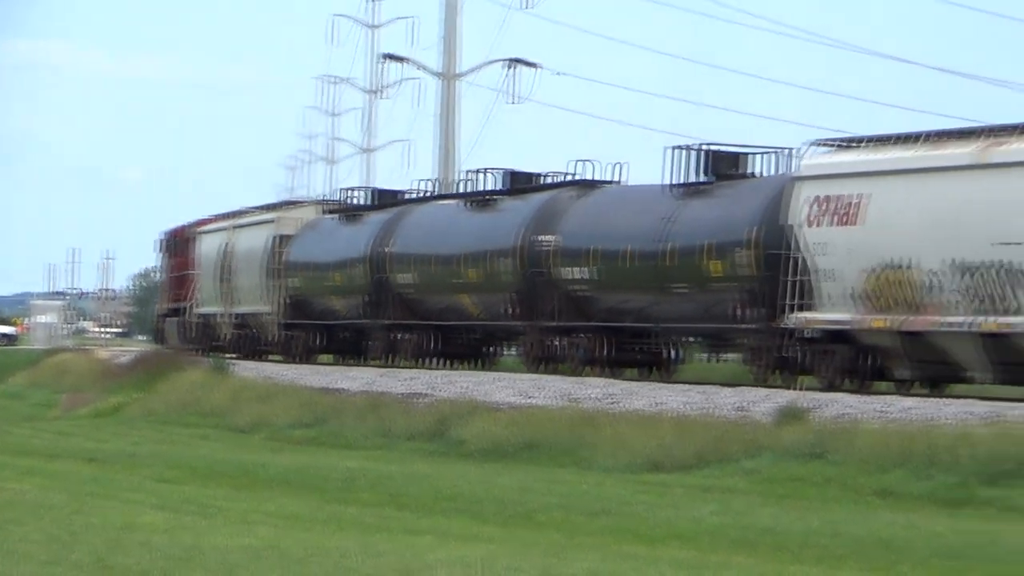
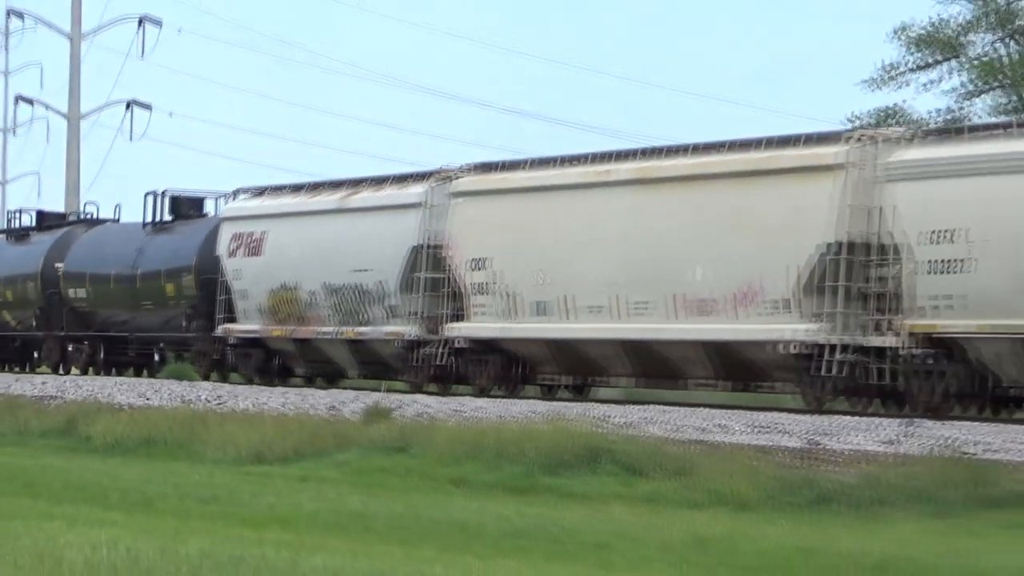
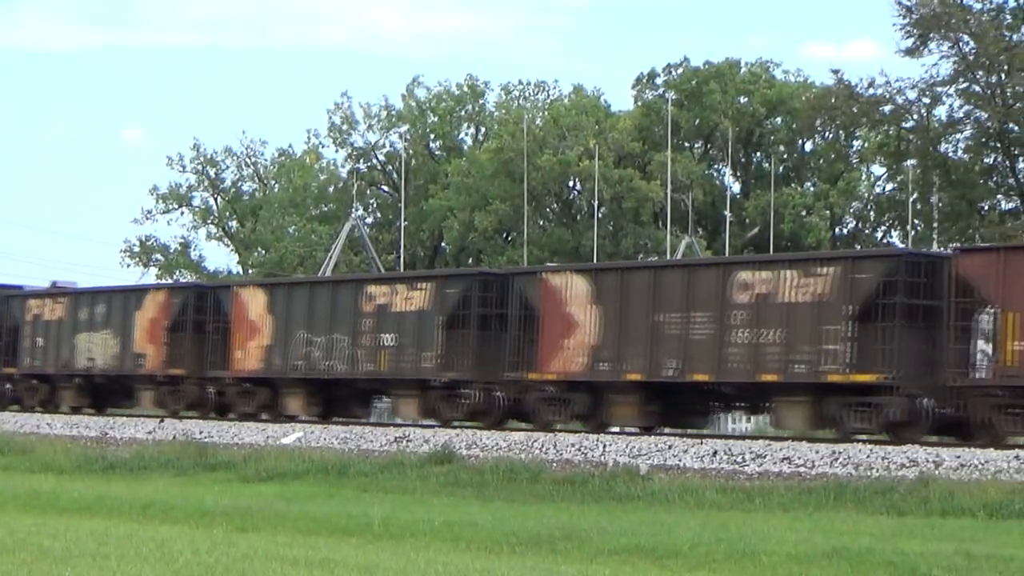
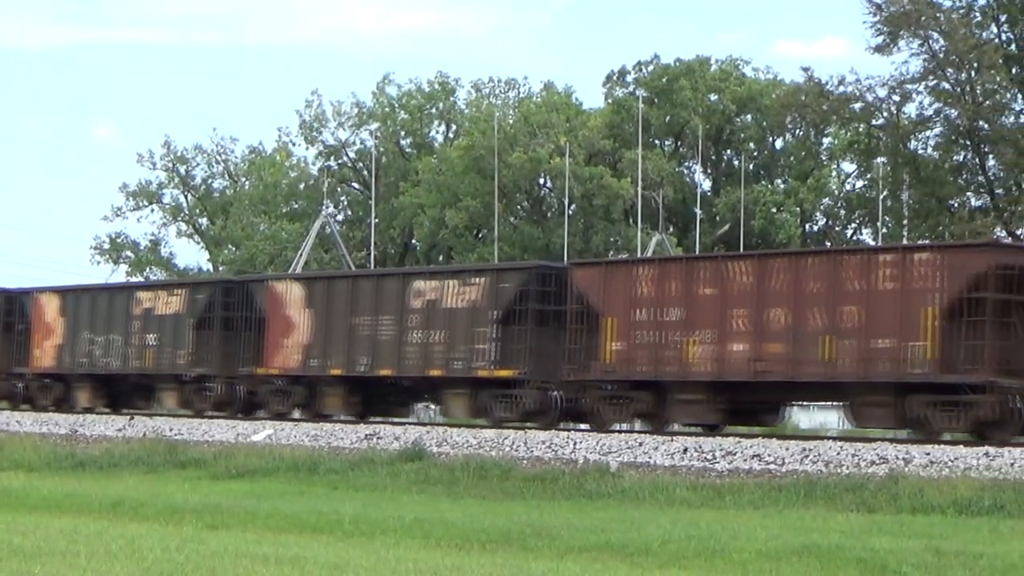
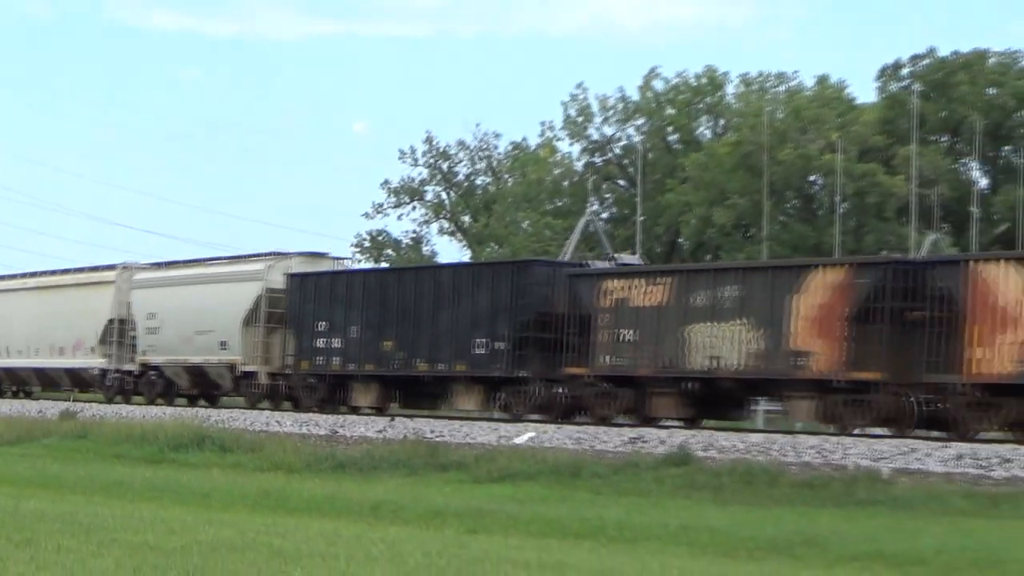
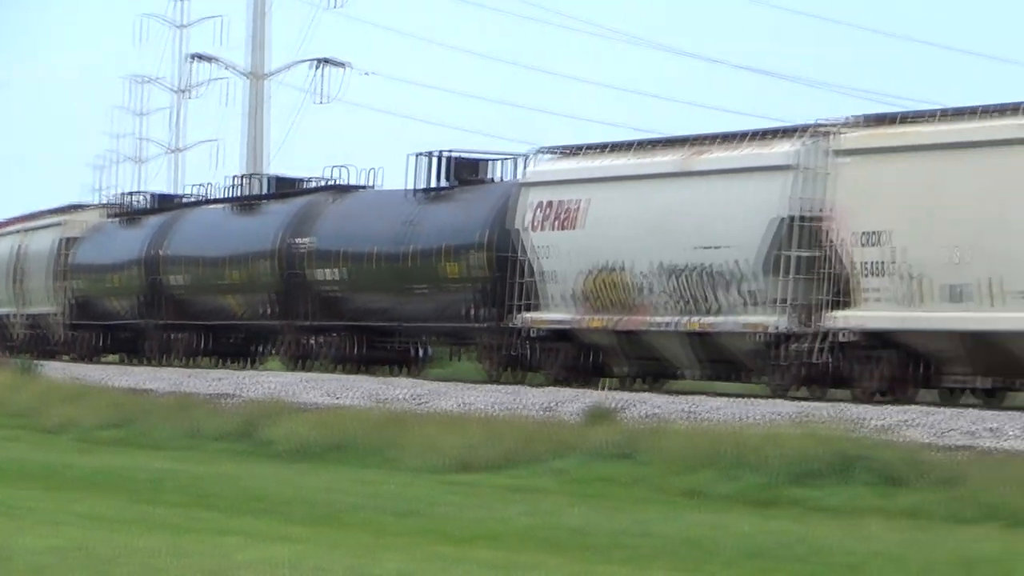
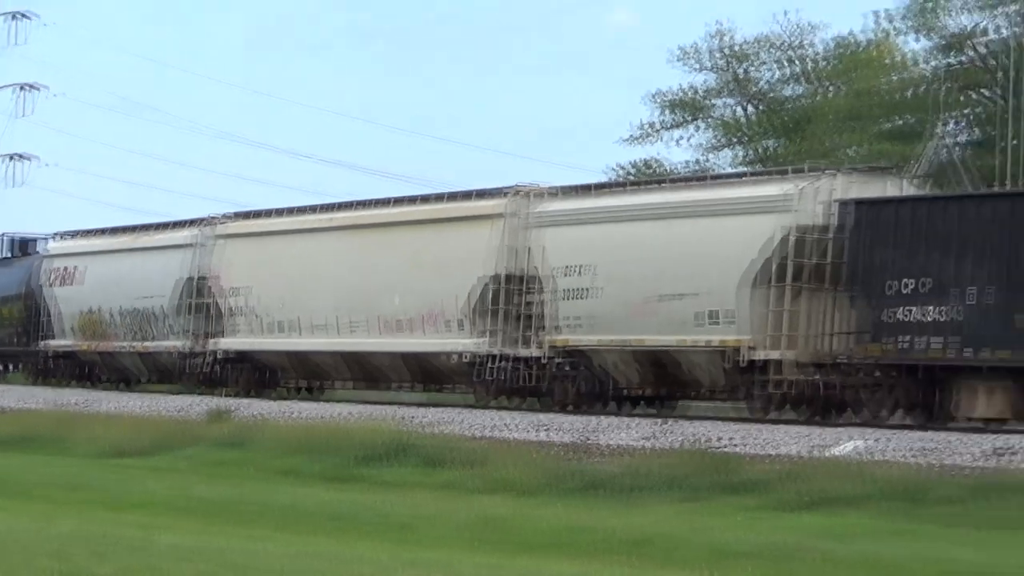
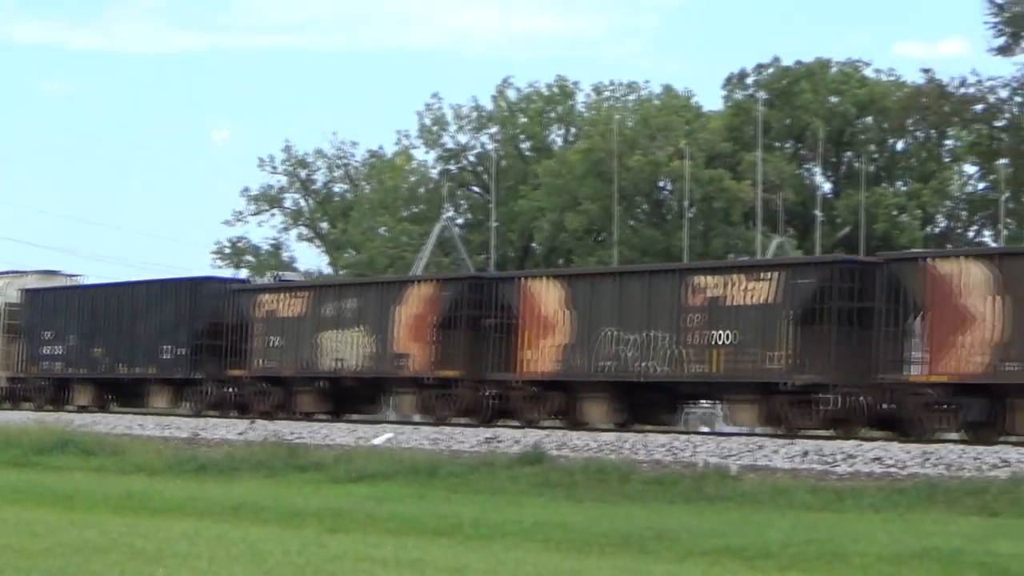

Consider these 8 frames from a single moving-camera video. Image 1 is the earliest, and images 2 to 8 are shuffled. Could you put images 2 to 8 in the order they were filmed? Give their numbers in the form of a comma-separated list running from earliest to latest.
6, 2, 7, 5, 8, 3, 4
